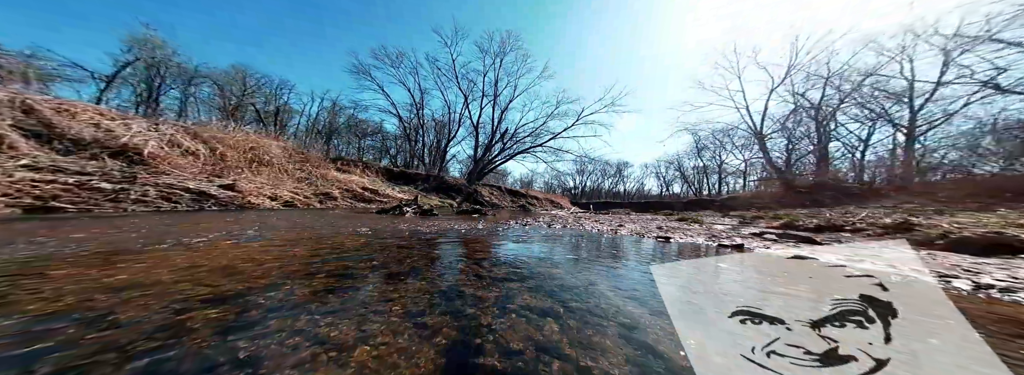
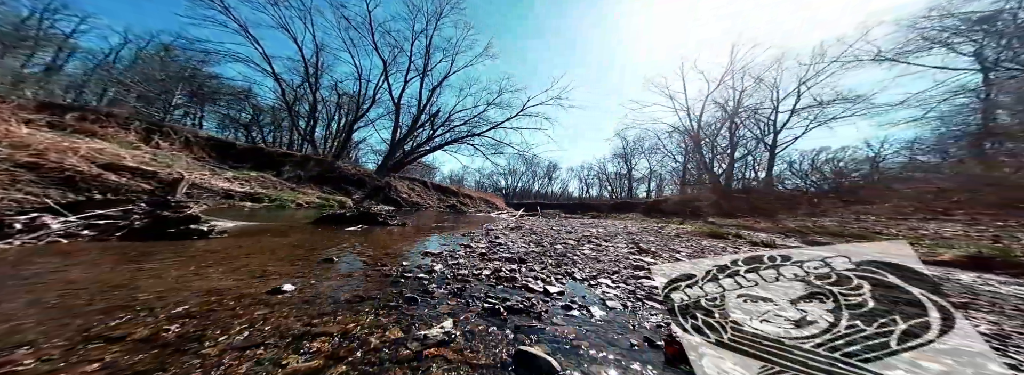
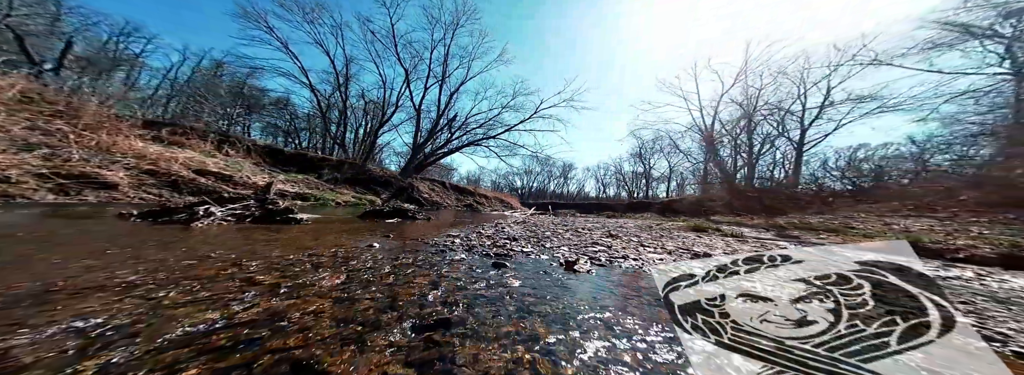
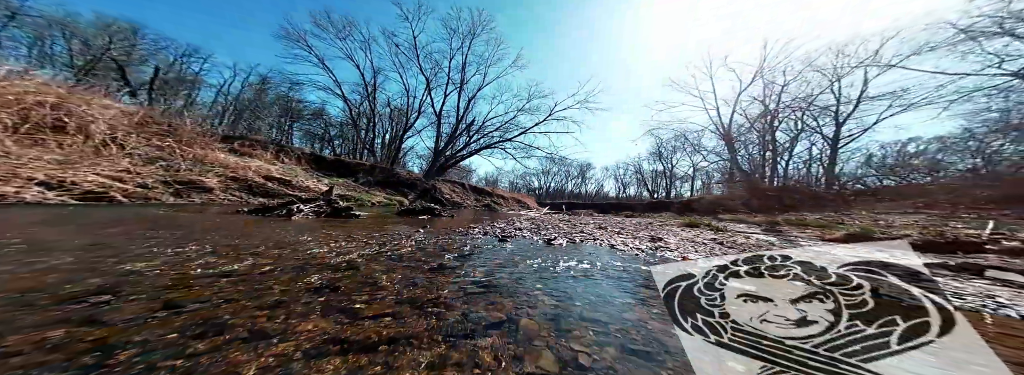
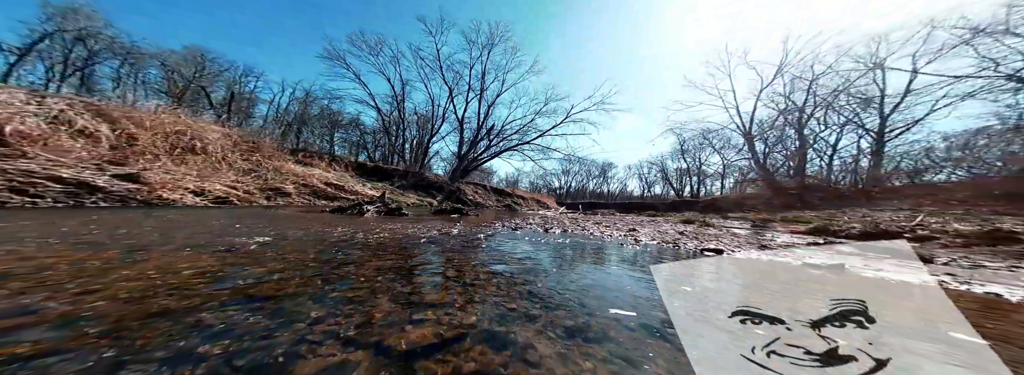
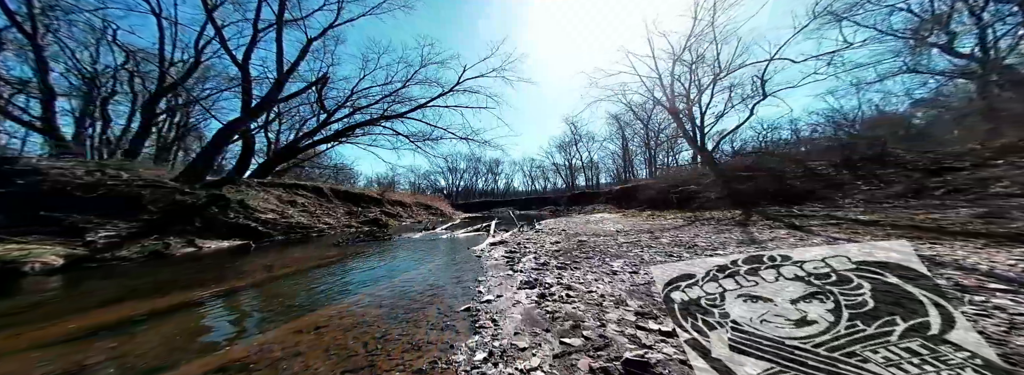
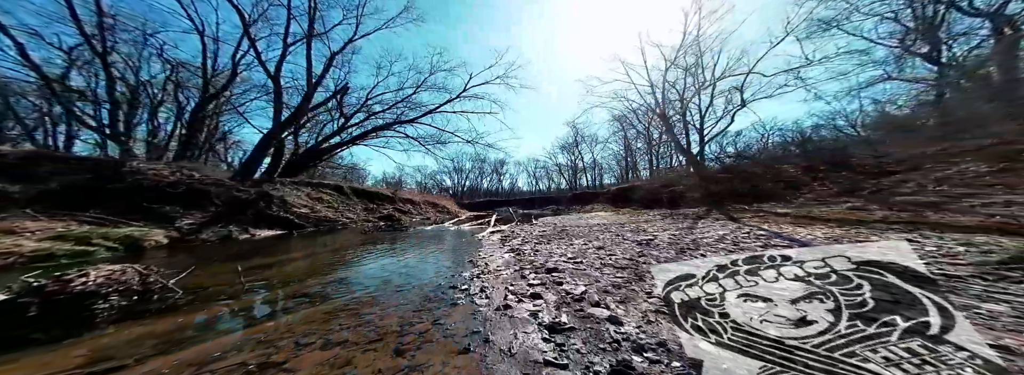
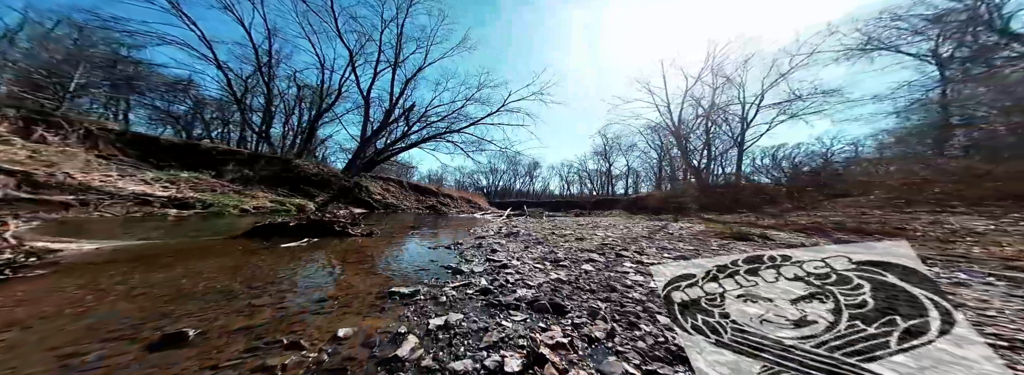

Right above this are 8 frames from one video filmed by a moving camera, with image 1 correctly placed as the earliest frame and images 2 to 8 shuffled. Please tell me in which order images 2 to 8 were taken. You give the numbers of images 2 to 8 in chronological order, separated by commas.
5, 4, 3, 2, 8, 7, 6
